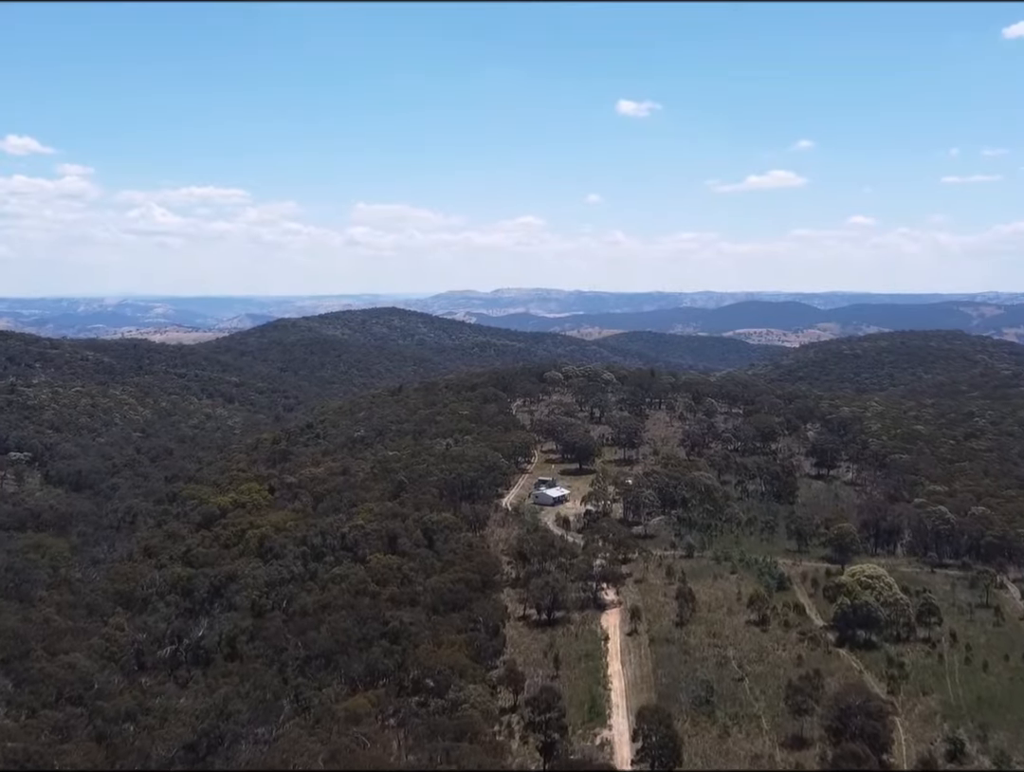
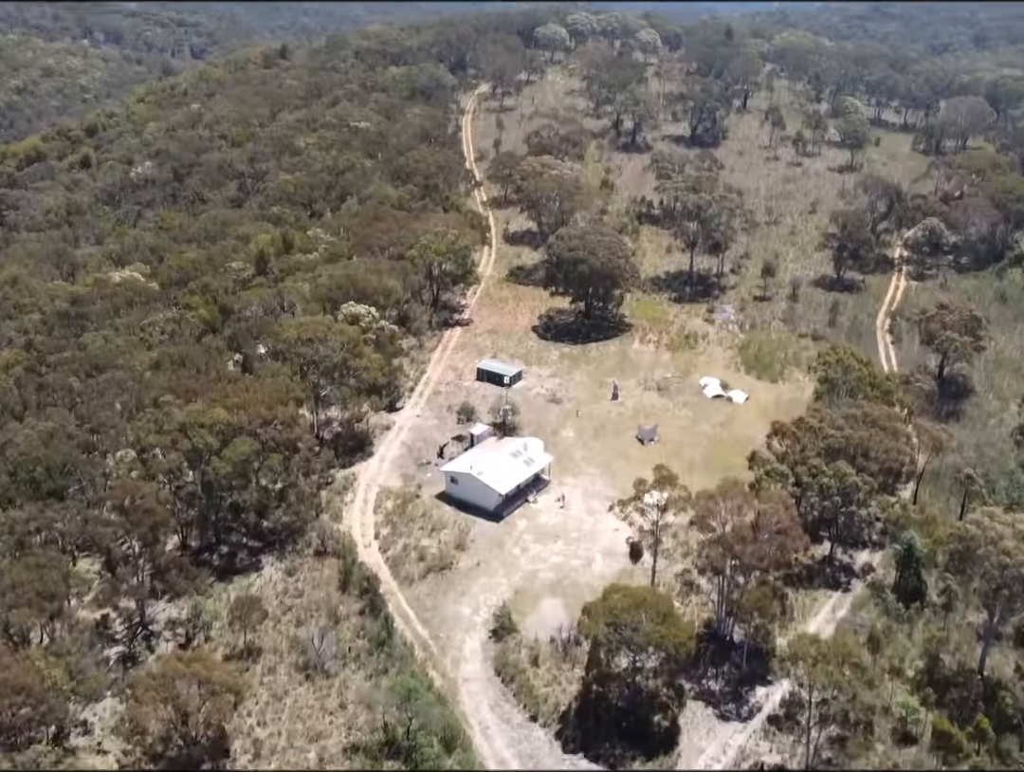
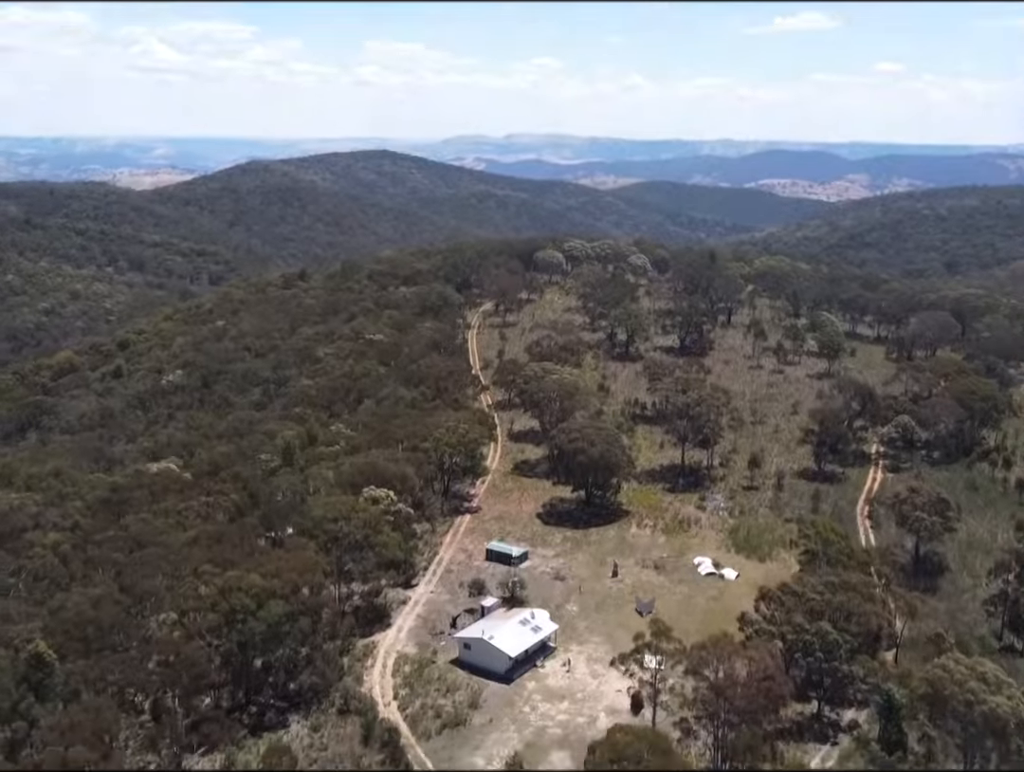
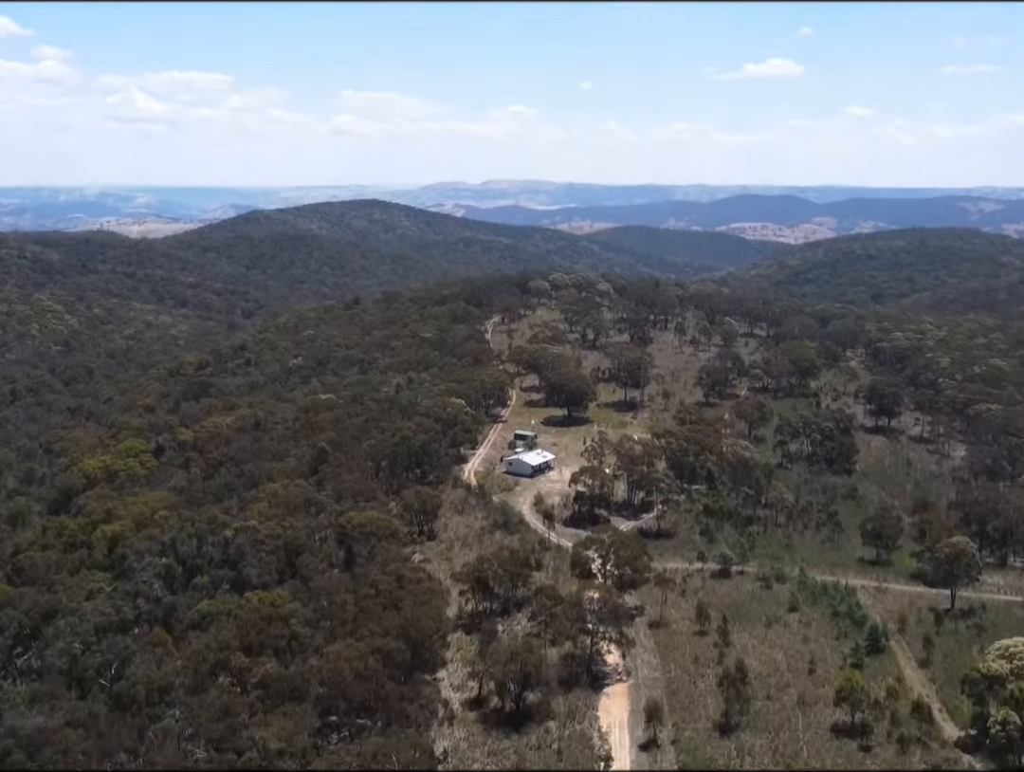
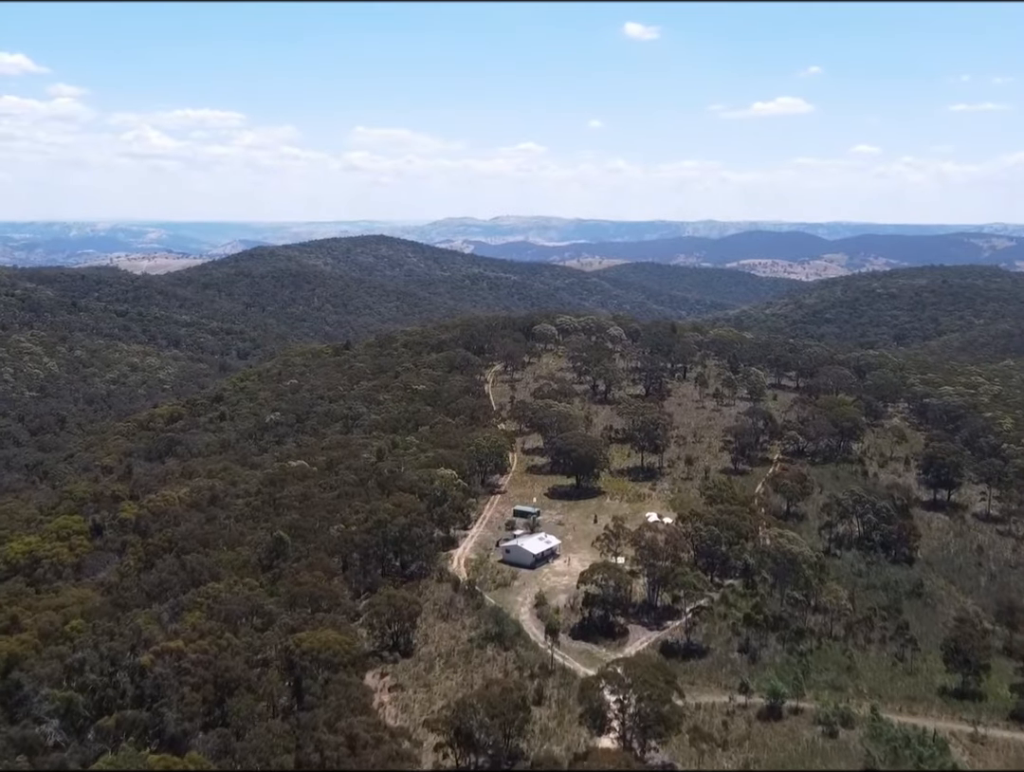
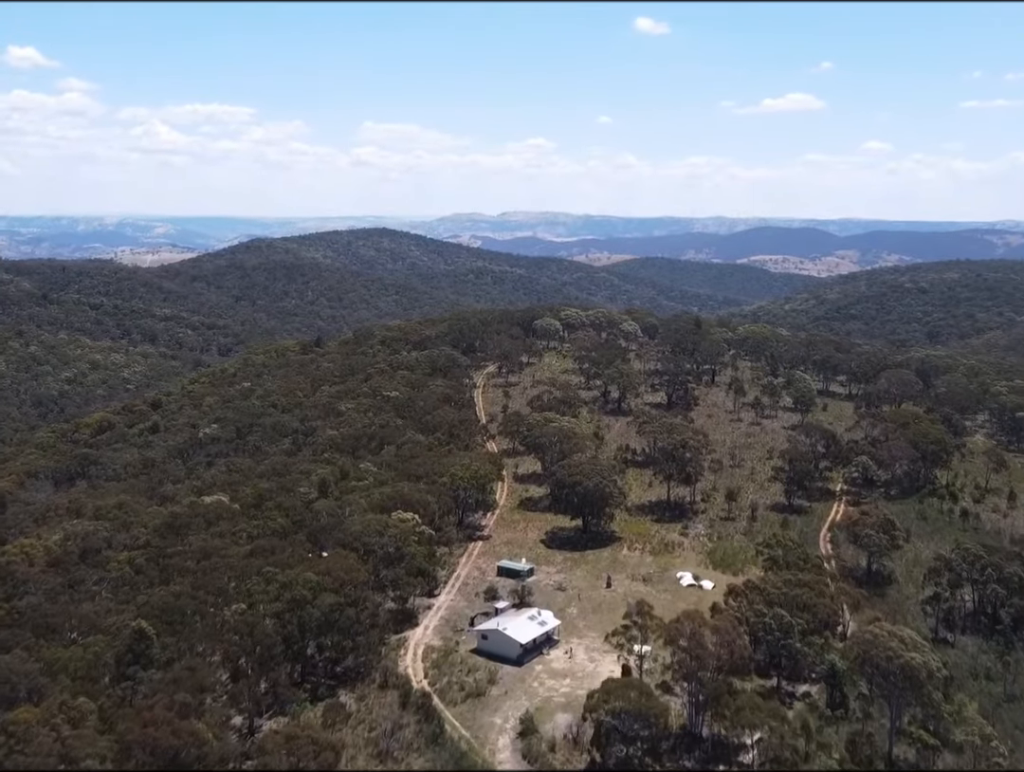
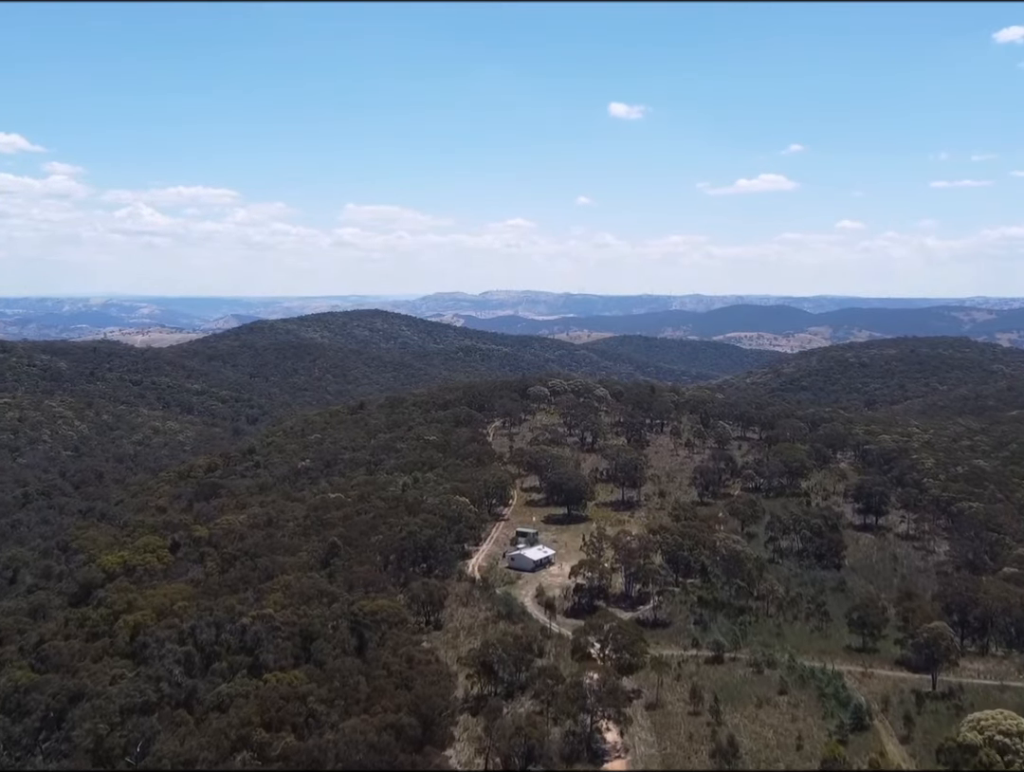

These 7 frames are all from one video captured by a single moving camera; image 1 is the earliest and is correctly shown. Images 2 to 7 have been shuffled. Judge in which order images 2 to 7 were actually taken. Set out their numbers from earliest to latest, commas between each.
7, 4, 5, 6, 3, 2
